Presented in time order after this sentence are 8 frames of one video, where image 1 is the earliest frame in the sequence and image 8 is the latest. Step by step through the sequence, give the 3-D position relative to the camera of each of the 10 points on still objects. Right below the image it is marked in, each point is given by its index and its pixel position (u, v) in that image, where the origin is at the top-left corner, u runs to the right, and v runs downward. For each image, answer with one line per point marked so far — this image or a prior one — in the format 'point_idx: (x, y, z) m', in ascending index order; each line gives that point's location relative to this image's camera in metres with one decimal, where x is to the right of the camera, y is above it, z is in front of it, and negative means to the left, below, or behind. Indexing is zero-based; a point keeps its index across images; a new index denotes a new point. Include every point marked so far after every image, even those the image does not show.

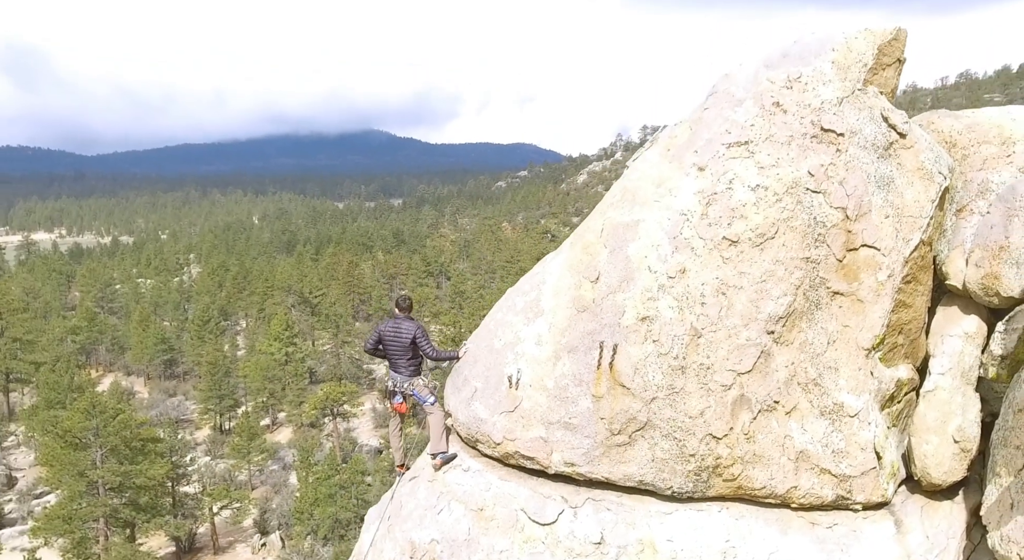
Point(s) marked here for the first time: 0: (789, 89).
0: (+4.2, +2.9, +11.1) m
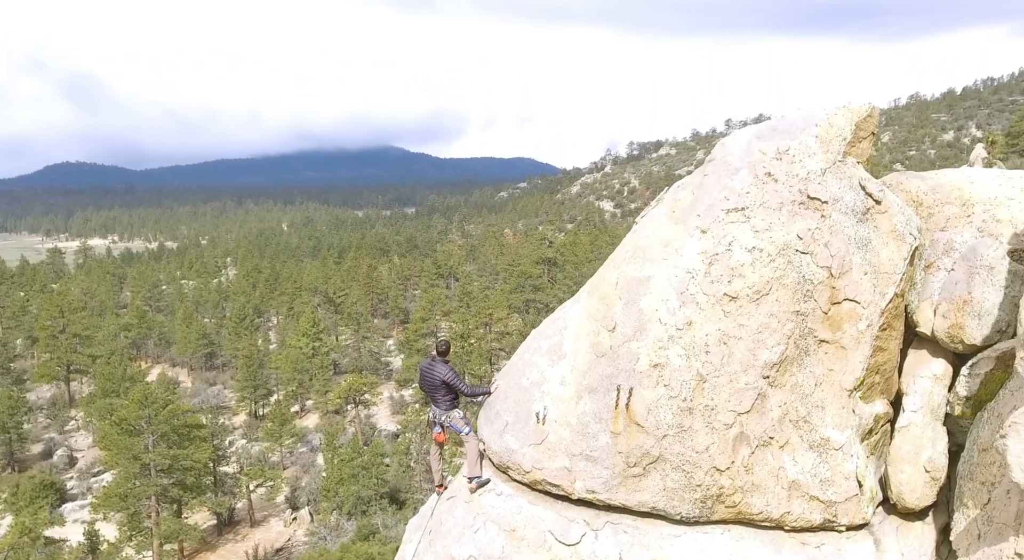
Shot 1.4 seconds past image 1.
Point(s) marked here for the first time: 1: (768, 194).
0: (+4.7, +2.1, +12.6) m
1: (+4.4, +1.5, +12.4) m
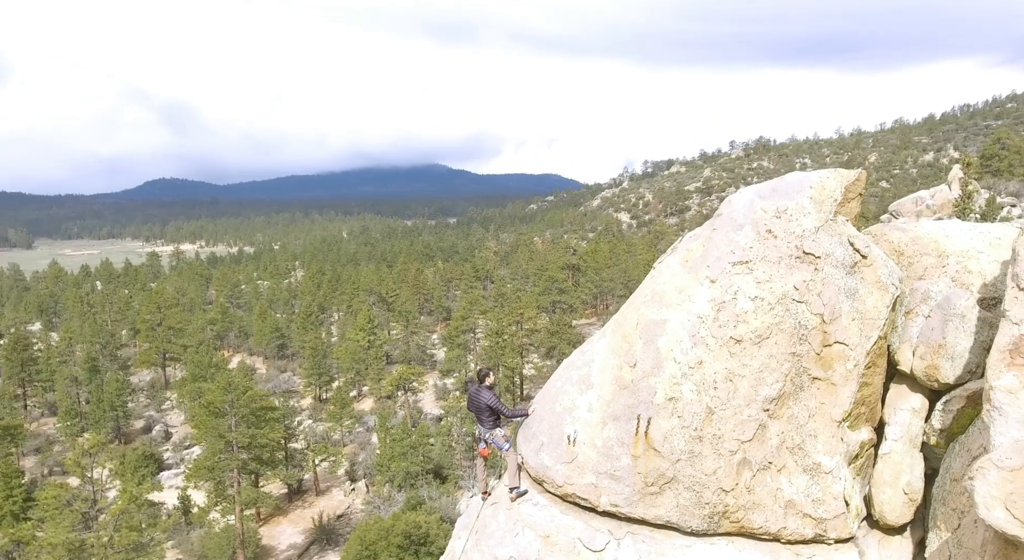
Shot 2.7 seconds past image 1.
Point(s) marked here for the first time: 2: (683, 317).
0: (+5.3, +1.2, +14.3) m
1: (+5.1, +0.6, +14.2) m
2: (+3.4, -0.8, +14.4) m
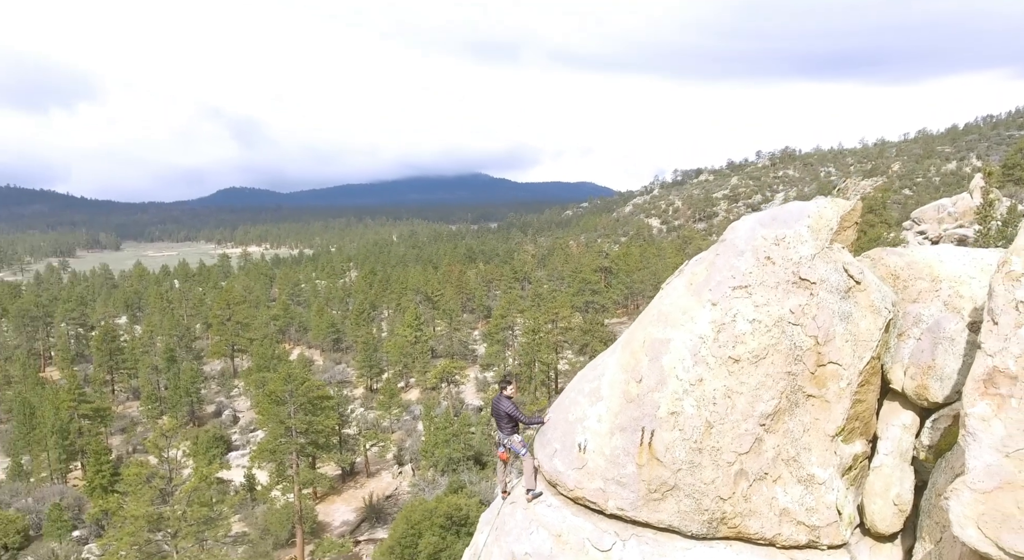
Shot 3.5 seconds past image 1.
0: (+5.6, +0.7, +15.3) m
1: (+5.4, +0.1, +15.2) m
2: (+3.7, -1.2, +15.5) m
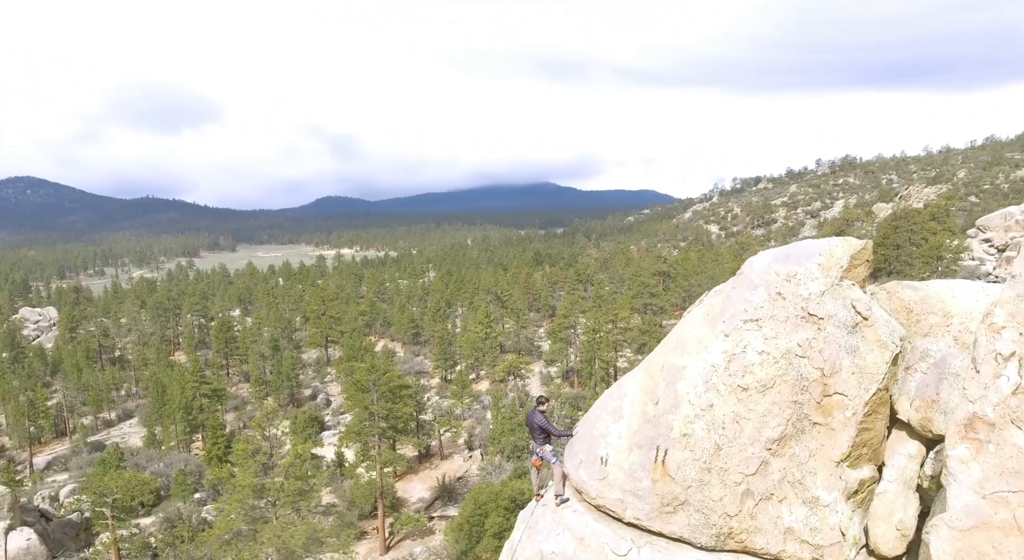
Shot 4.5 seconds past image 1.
0: (+6.2, -0.1, +16.2) m
1: (+6.0, -0.7, +16.2) m
2: (+4.4, -2.0, +16.8) m
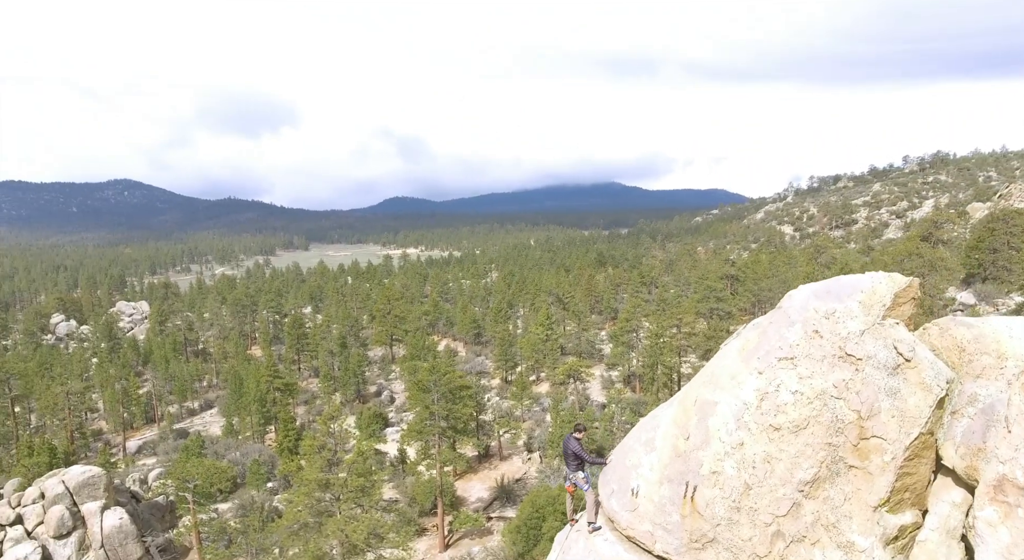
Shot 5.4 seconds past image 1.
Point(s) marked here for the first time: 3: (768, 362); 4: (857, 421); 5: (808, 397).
0: (+6.7, -0.8, +15.4) m
1: (+6.5, -1.4, +15.4) m
2: (+4.9, -2.7, +16.2) m
3: (+5.6, -1.8, +15.8) m
4: (+7.3, -3.0, +15.1) m
5: (+6.3, -2.5, +15.3) m
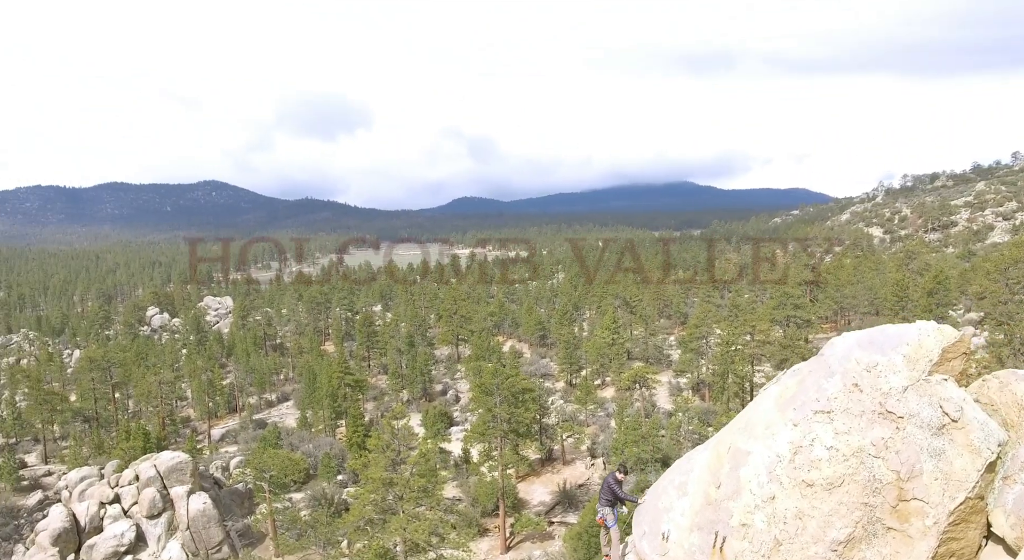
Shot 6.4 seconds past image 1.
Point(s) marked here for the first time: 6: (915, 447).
0: (+7.0, -1.8, +14.0) m
1: (+6.8, -2.4, +14.1) m
2: (+5.4, -3.6, +15.1) m
3: (+6.0, -2.8, +14.7) m
4: (+7.5, -4.0, +13.7) m
5: (+6.6, -3.5, +14.1) m
6: (+7.8, -3.2, +13.5) m
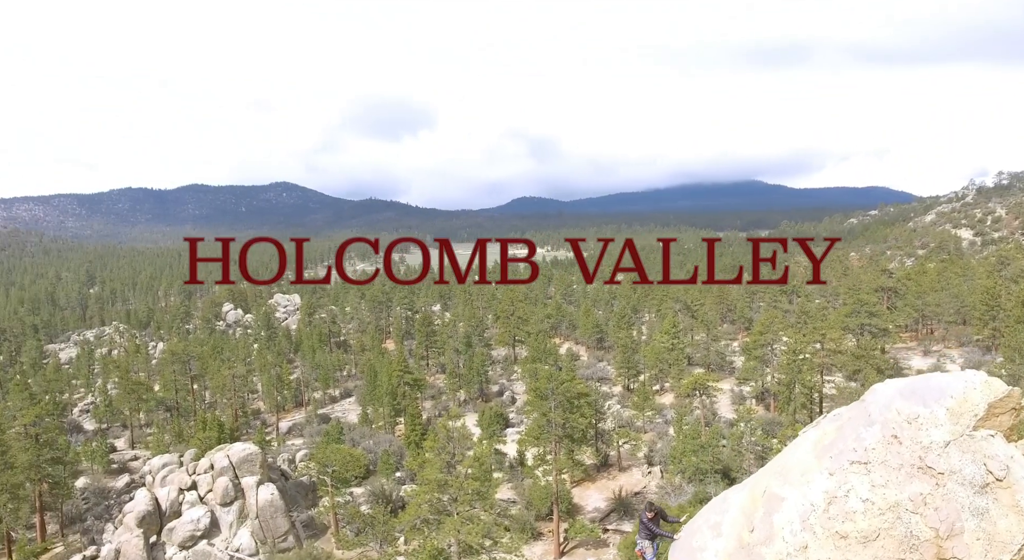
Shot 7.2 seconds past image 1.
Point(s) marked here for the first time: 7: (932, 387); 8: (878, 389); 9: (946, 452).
0: (+7.0, -2.5, +12.7) m
1: (+6.8, -3.1, +12.8) m
2: (+5.4, -4.3, +14.0) m
3: (+6.0, -3.5, +13.5) m
4: (+7.4, -4.7, +12.4) m
5: (+6.6, -4.2, +12.8) m
6: (+7.7, -4.0, +12.1) m
7: (+7.4, -1.8, +12.7) m
8: (+6.9, -1.9, +13.5) m
9: (+7.5, -3.0, +12.3) m
